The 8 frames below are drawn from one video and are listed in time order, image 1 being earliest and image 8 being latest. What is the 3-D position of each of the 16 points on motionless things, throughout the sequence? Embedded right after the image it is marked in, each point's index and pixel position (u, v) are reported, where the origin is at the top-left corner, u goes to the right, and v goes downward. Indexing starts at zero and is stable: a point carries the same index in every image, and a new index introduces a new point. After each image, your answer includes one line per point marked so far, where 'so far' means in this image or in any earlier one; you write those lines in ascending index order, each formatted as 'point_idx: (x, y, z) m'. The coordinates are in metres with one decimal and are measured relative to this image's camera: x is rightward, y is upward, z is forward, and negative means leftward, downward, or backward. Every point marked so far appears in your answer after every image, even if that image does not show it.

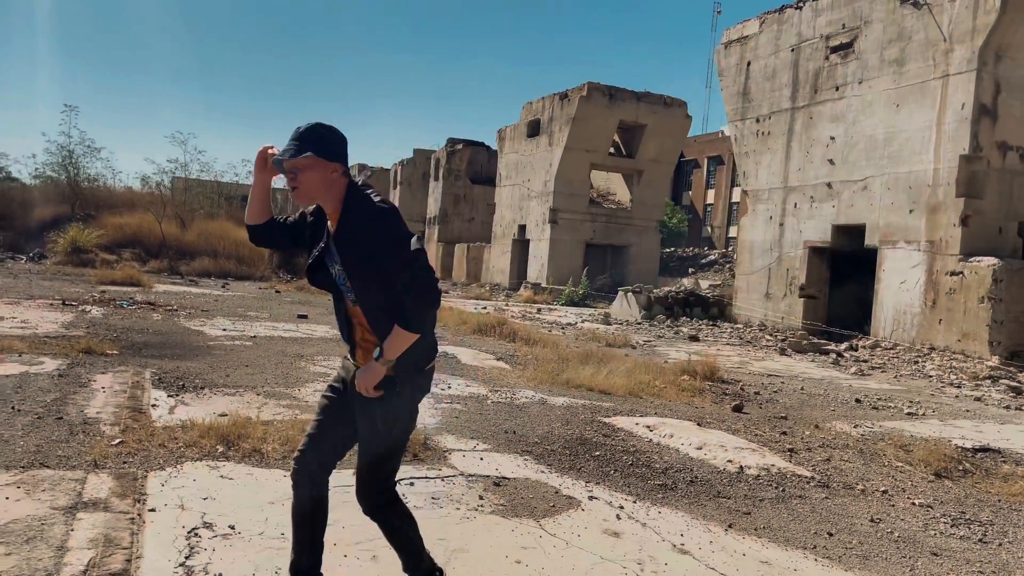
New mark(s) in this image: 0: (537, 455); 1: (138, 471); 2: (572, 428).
0: (+0.1, -0.8, +4.1) m
1: (-1.5, -0.7, +3.2) m
2: (+0.4, -0.8, +4.7) m
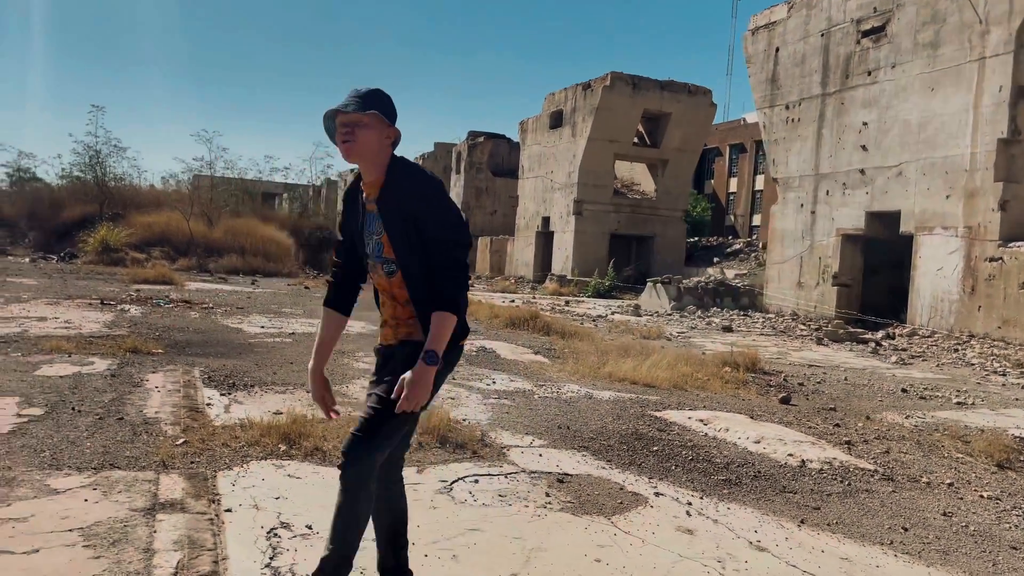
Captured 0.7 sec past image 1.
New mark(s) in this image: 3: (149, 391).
0: (+0.4, -0.8, +4.0) m
1: (-1.2, -0.7, +3.2) m
2: (+0.7, -0.8, +4.7) m
3: (-2.1, -0.6, +4.7) m
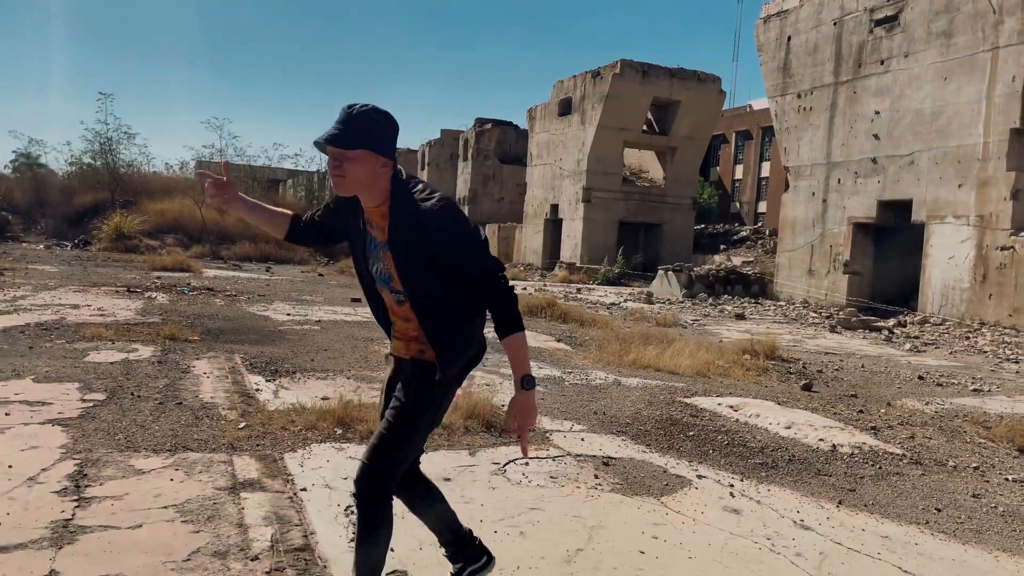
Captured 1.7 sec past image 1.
0: (+0.6, -0.8, +4.2) m
1: (-1.0, -0.7, +3.3) m
2: (+0.9, -0.7, +4.9) m
3: (-1.9, -0.5, +4.9) m
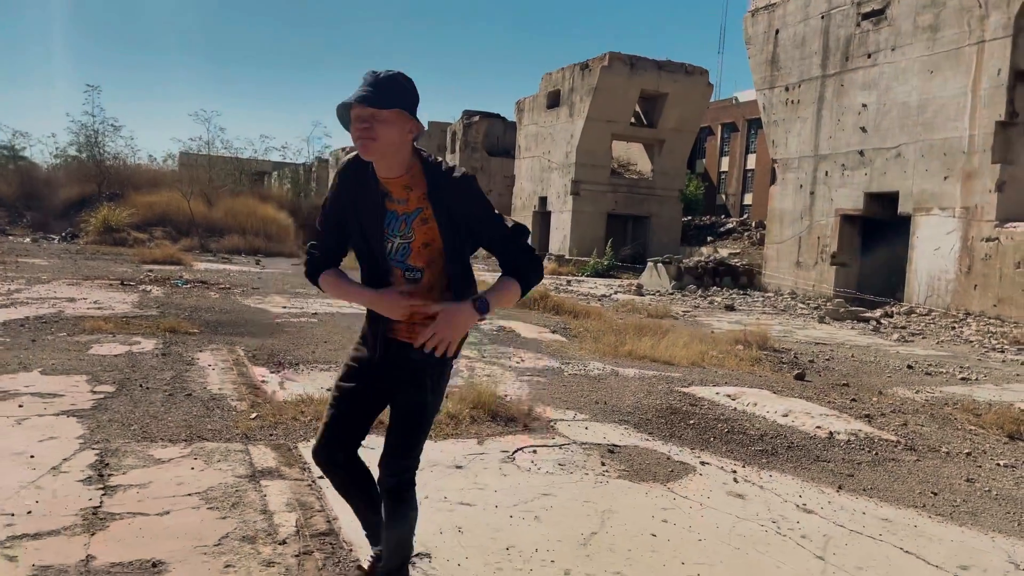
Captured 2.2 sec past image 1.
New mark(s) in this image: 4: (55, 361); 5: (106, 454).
0: (+0.7, -0.7, +4.3) m
1: (-0.9, -0.6, +3.4) m
2: (+0.9, -0.7, +5.0) m
3: (-1.9, -0.5, +4.9) m
4: (-2.7, -0.4, +4.8) m
5: (-1.5, -0.6, +3.0) m
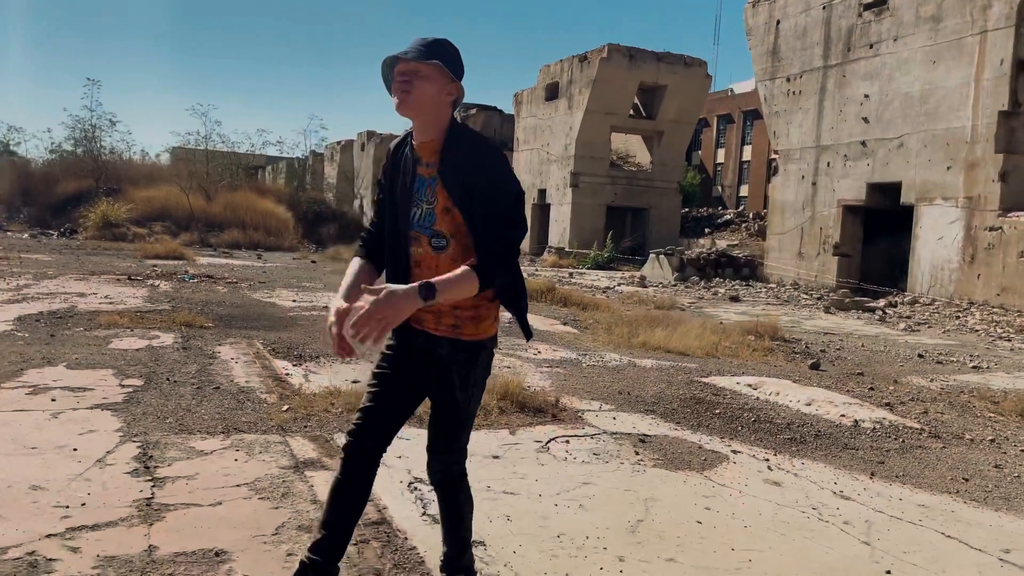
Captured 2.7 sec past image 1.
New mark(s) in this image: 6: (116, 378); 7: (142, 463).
0: (+0.8, -0.7, +4.3) m
1: (-0.8, -0.6, +3.4) m
2: (+1.0, -0.6, +5.0) m
3: (-1.7, -0.5, +4.9) m
4: (-2.6, -0.4, +4.8) m
5: (-1.4, -0.6, +3.0) m
6: (-2.1, -0.5, +4.2) m
7: (-1.3, -0.6, +2.8) m
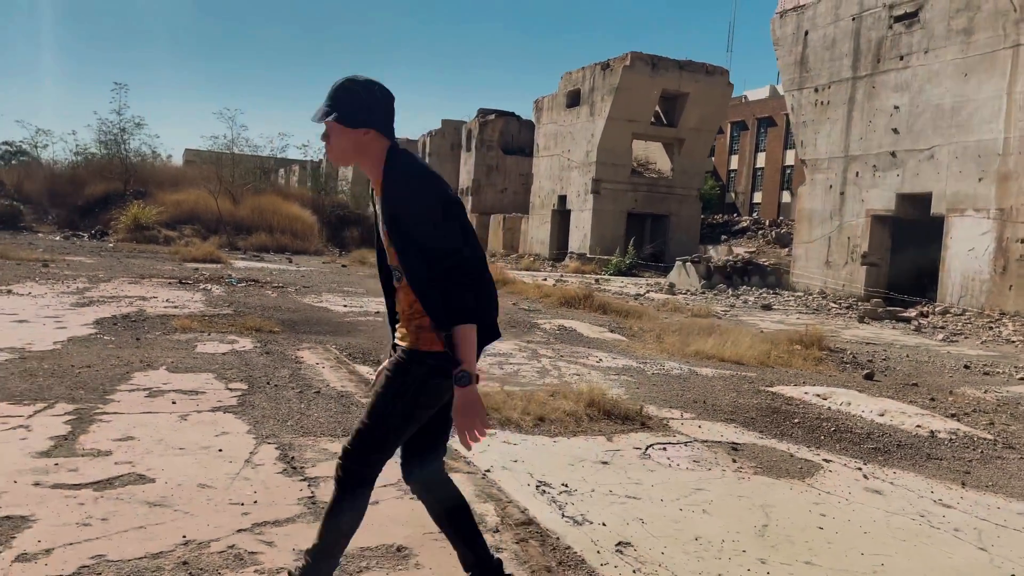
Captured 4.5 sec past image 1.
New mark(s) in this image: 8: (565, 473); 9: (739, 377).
0: (+1.3, -0.7, +4.5) m
1: (-0.3, -0.7, +3.6) m
2: (+1.5, -0.7, +5.1) m
3: (-1.2, -0.5, +5.1) m
4: (-2.1, -0.4, +5.0) m
5: (-0.9, -0.6, +3.2) m
6: (-1.6, -0.5, +4.4) m
7: (-0.8, -0.7, +3.0) m
8: (+0.2, -0.7, +3.2) m
9: (+1.7, -0.7, +6.0) m
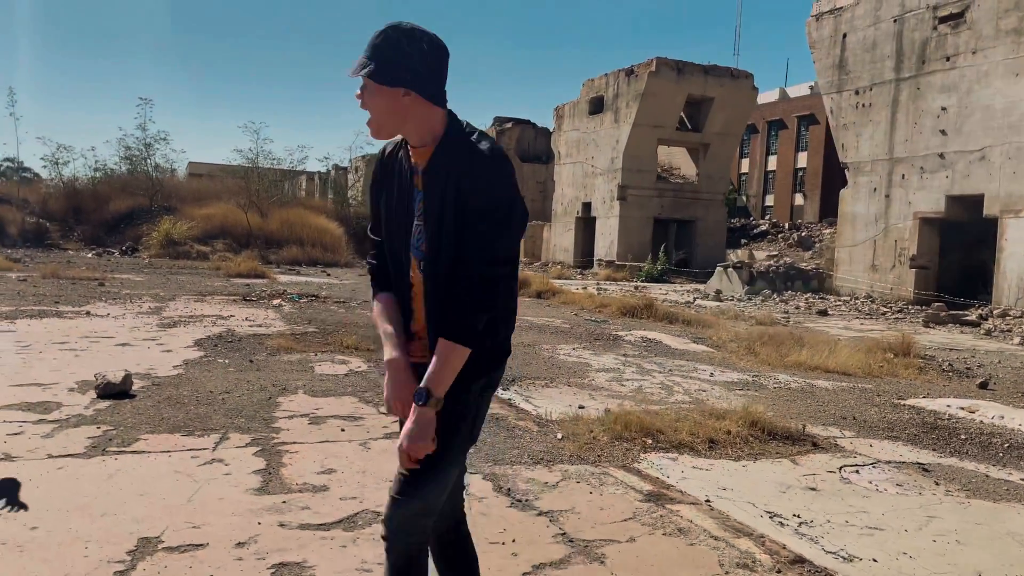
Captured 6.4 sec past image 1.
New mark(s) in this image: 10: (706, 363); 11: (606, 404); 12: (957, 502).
0: (+2.1, -0.8, +4.3) m
1: (+0.5, -0.8, +3.5) m
2: (+2.4, -0.8, +5.0) m
3: (-0.4, -0.6, +5.0) m
4: (-1.3, -0.6, +4.9) m
5: (-0.1, -0.7, +3.1) m
6: (-0.8, -0.6, +4.3) m
7: (0.0, -0.7, +2.9) m
8: (+1.0, -0.8, +3.1) m
9: (+2.5, -0.7, +5.9) m
10: (+1.7, -0.6, +7.0) m
11: (+0.6, -0.7, +4.8) m
12: (+1.8, -0.9, +3.3) m
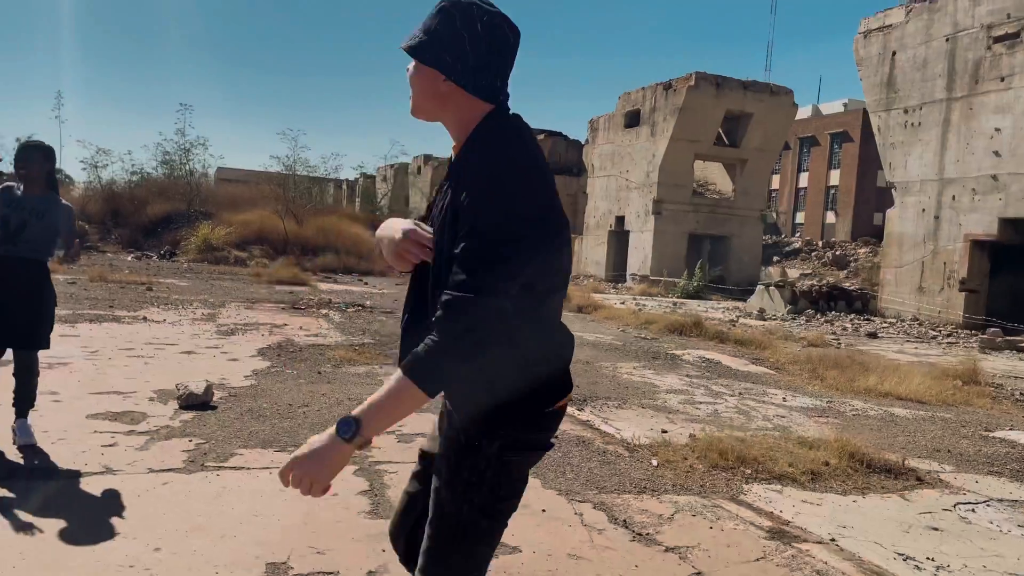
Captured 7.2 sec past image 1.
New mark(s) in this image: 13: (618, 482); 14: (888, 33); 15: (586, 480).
0: (+2.6, -1.0, +4.2) m
1: (+0.9, -0.9, +3.3) m
2: (+2.8, -0.9, +4.8) m
3: (+0.1, -0.7, +4.9) m
4: (-0.8, -0.7, +4.8) m
5: (+0.3, -0.8, +3.0) m
6: (-0.3, -0.7, +4.2) m
7: (+0.4, -0.8, +2.8) m
8: (+1.5, -0.9, +3.0) m
9: (+3.0, -0.9, +5.7) m
10: (+2.2, -0.8, +6.8) m
11: (+1.1, -0.8, +4.6) m
12: (+2.2, -1.0, +3.1) m
13: (+0.4, -0.8, +3.4) m
14: (+8.1, +5.5, +17.3) m
15: (+0.3, -0.8, +3.4) m
